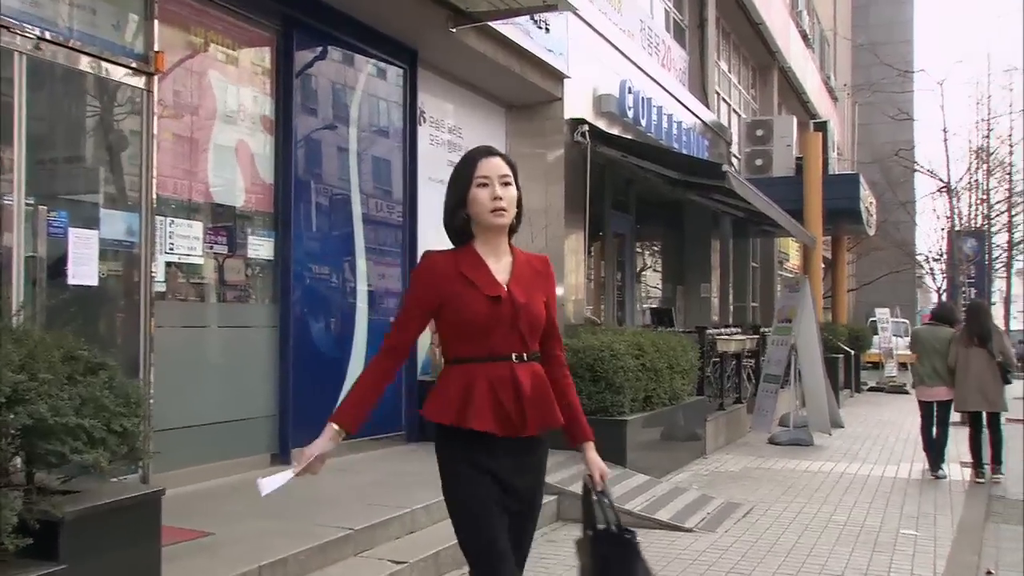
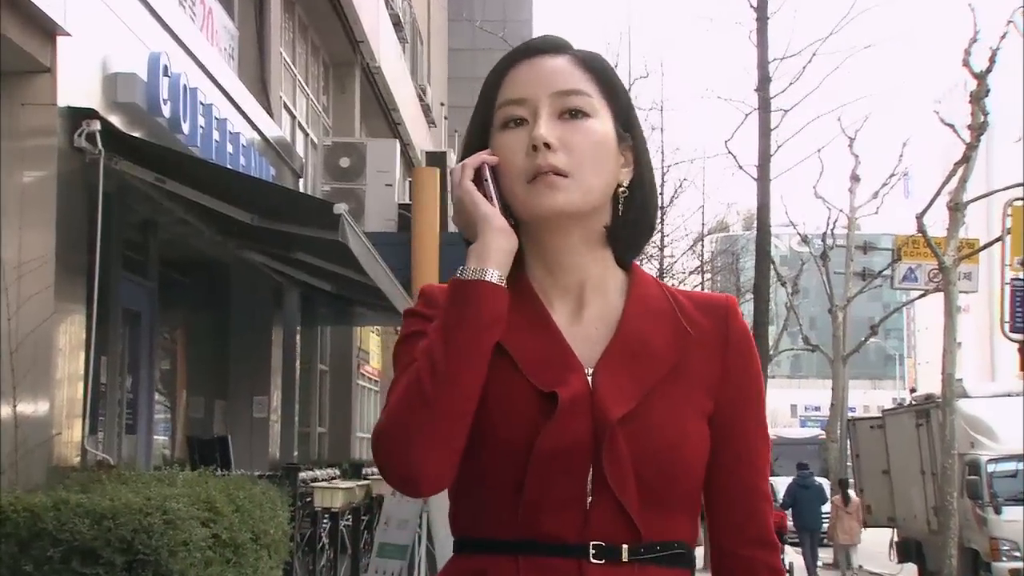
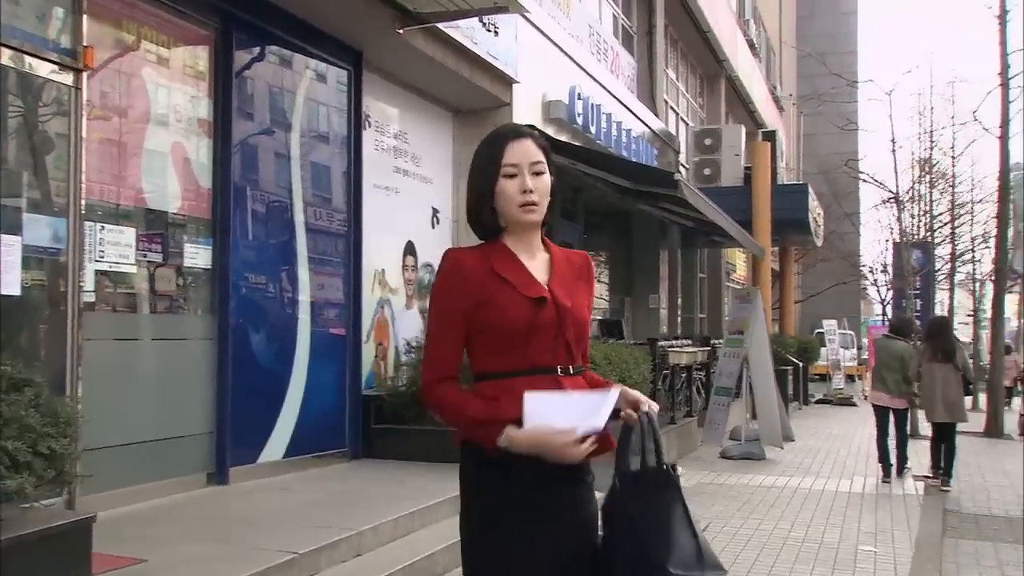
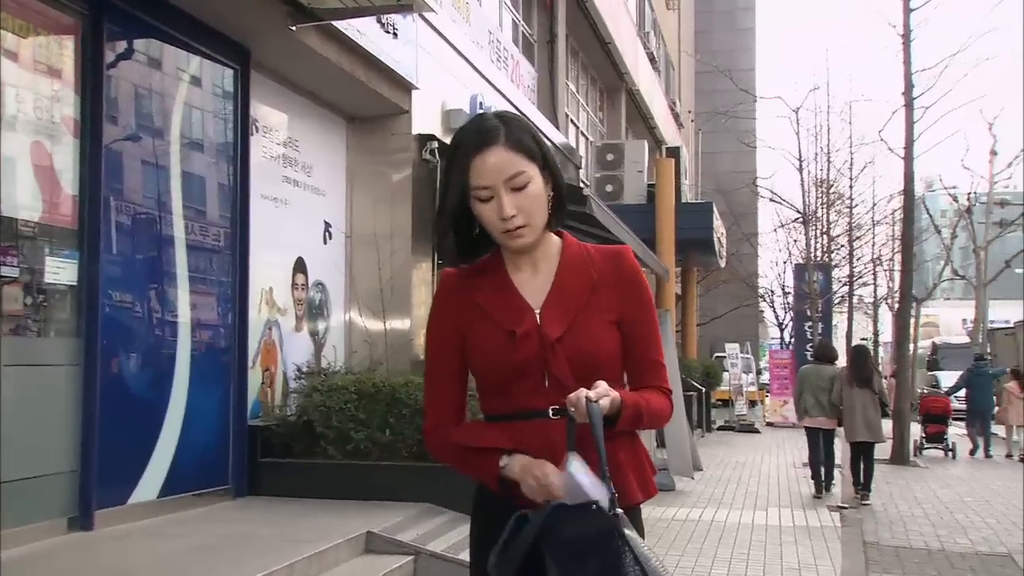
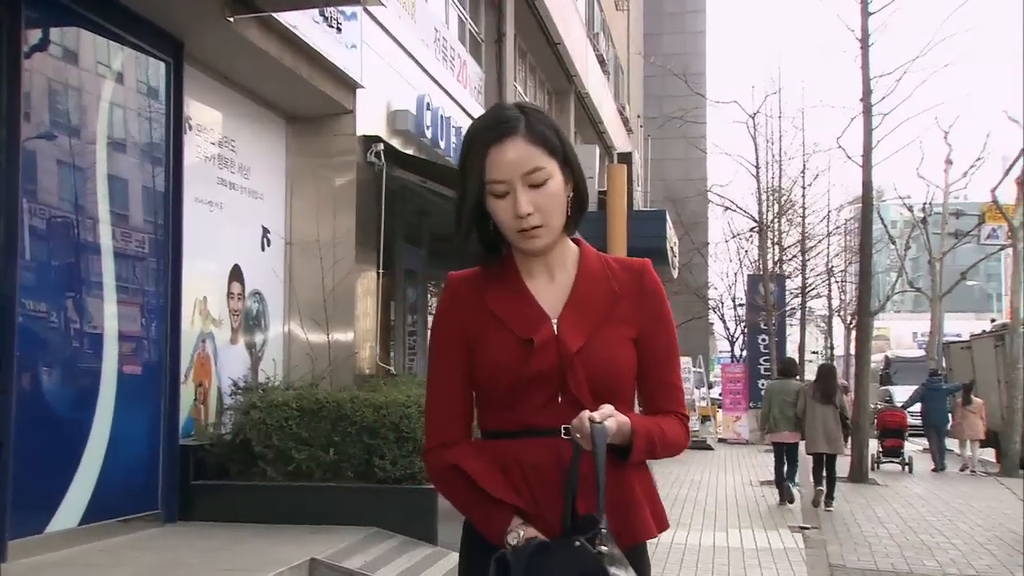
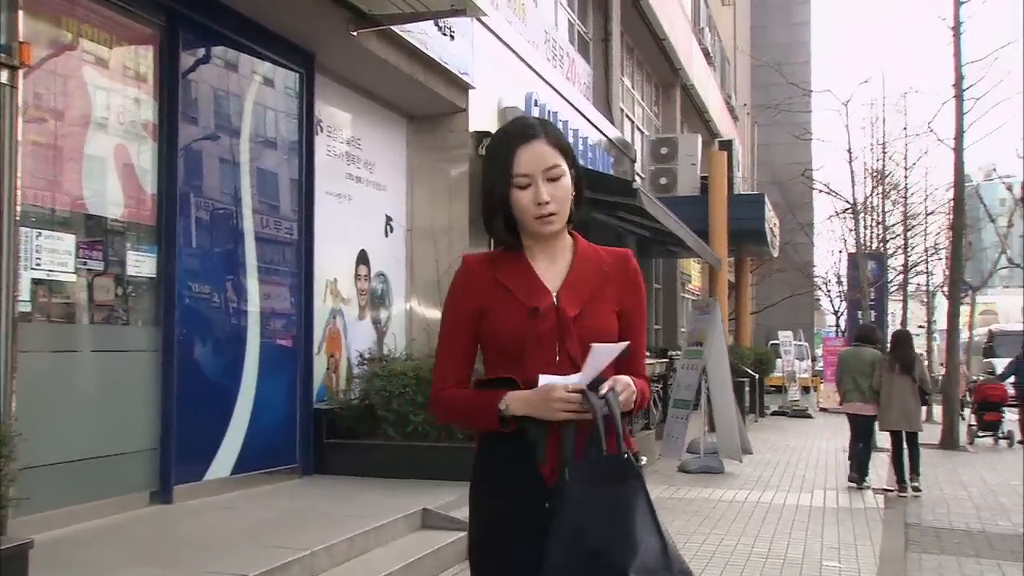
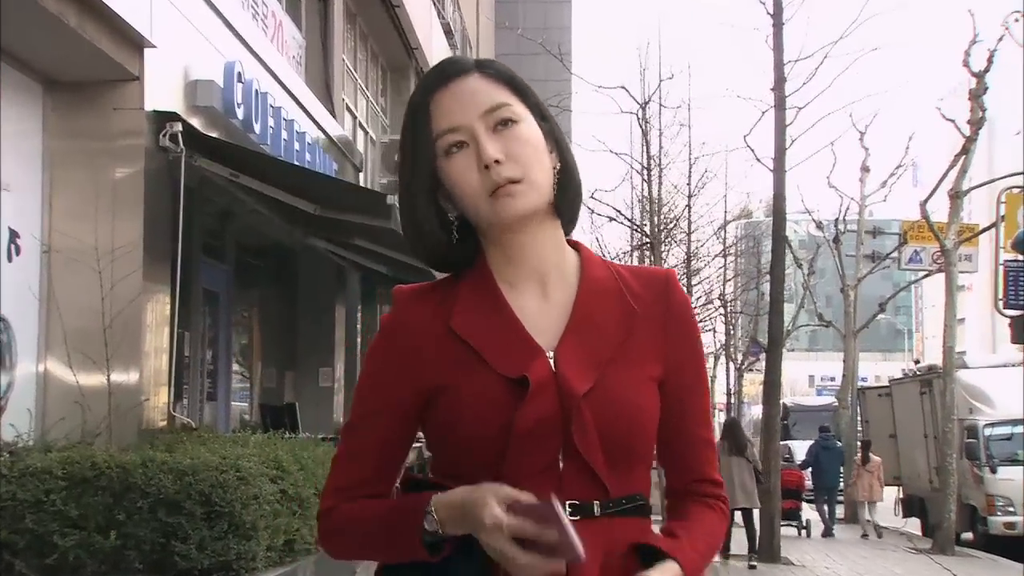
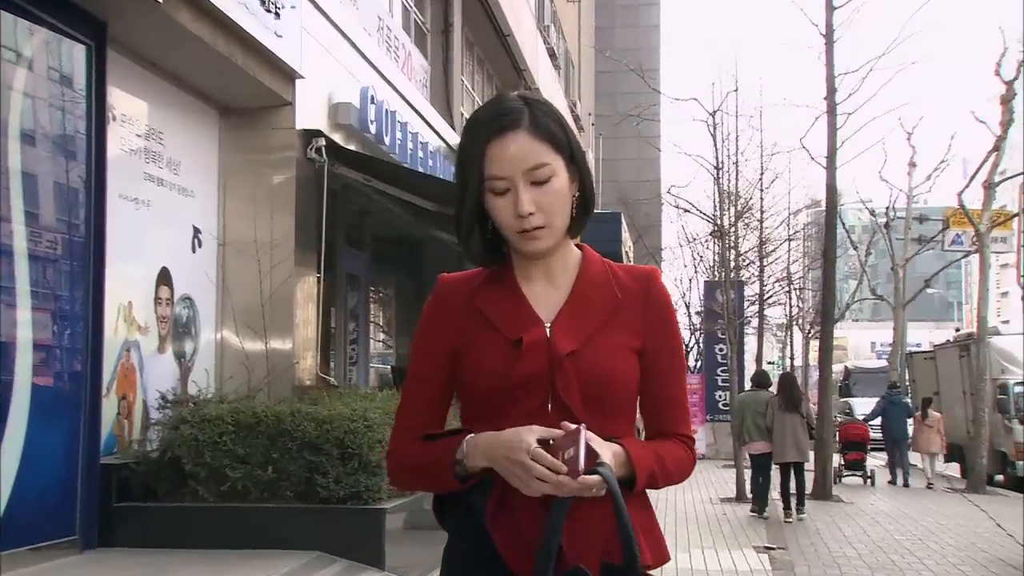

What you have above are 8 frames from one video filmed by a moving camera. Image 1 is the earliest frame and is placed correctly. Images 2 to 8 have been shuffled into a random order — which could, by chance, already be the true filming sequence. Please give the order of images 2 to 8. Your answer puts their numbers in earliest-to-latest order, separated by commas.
3, 6, 4, 5, 8, 7, 2
